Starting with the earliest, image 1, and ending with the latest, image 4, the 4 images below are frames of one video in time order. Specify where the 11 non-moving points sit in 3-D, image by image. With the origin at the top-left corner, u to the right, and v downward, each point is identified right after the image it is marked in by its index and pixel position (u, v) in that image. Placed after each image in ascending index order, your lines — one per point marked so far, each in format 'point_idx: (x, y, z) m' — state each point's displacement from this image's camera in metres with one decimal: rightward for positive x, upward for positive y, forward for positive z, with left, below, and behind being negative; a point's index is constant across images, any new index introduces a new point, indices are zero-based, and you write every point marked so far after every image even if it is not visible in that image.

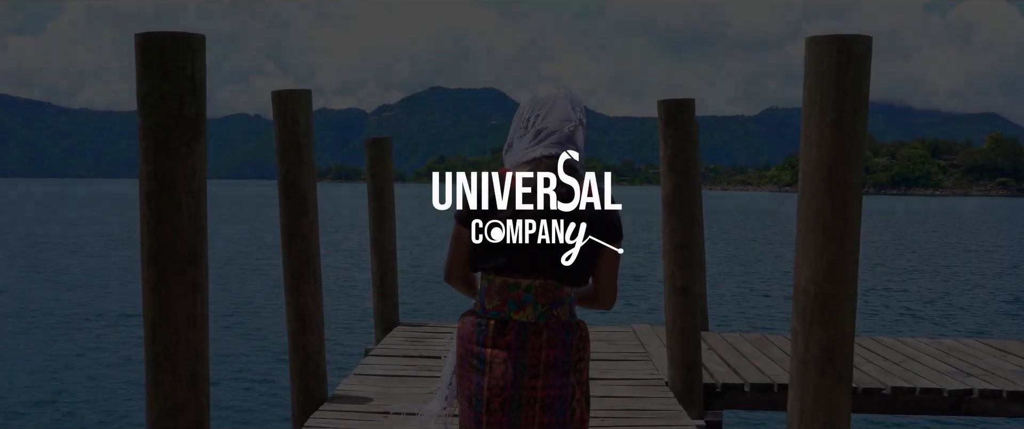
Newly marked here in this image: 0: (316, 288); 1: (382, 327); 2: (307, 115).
0: (-1.1, -0.4, +4.5) m
1: (-1.1, -0.9, +6.7) m
2: (-1.1, +0.6, +4.3) m
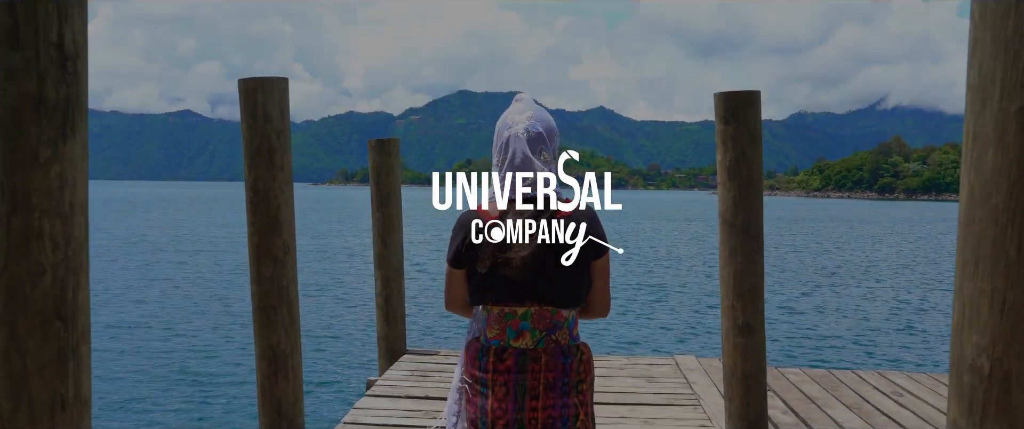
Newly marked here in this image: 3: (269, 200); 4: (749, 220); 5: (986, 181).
0: (-1.0, -0.5, +3.6) m
1: (-0.9, -1.0, +5.9) m
2: (-1.0, +0.5, +3.5) m
3: (-1.1, 0.0, +3.5) m
4: (+1.1, 0.0, +3.8) m
5: (+1.1, +0.1, +1.9) m
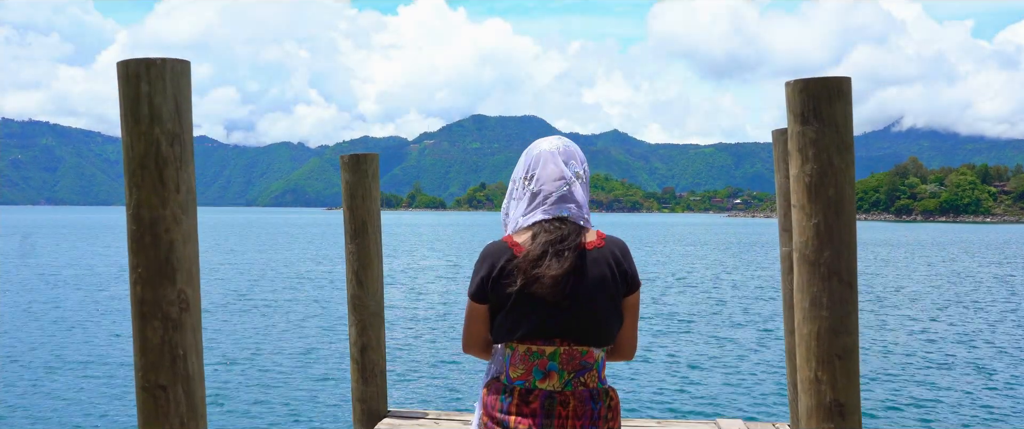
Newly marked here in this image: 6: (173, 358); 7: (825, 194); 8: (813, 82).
0: (-1.0, -0.6, +2.6) m
1: (-0.9, -1.2, +4.8) m
2: (-1.0, +0.4, +2.5) m
3: (-1.1, -0.1, +2.4) m
4: (+1.1, -0.2, +2.7) m
5: (+1.1, 0.0, +0.8) m
6: (-1.1, -0.5, +2.6) m
7: (+1.1, +0.1, +2.7) m
8: (+1.0, +0.4, +2.7) m
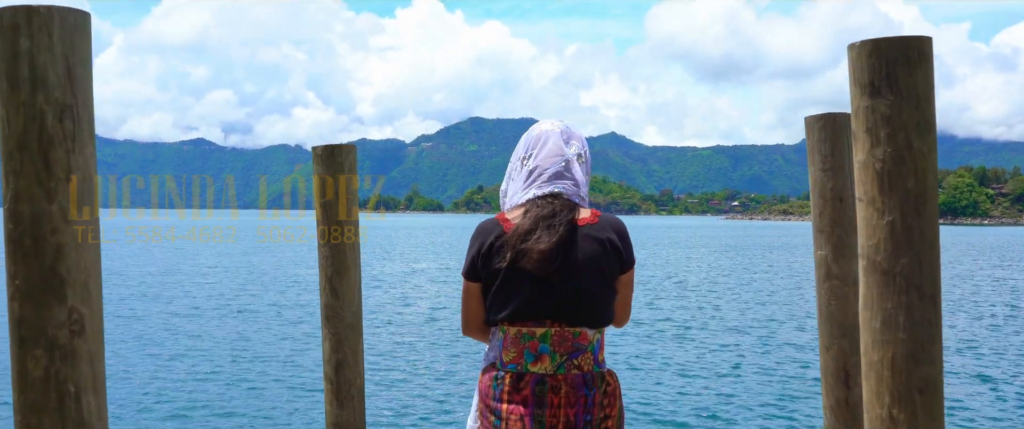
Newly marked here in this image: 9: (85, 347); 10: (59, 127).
0: (-1.0, -0.6, +2.0) m
1: (-0.9, -1.2, +4.2) m
2: (-1.0, +0.4, +1.9) m
3: (-1.1, -0.1, +1.9) m
4: (+1.1, -0.1, +2.2) m
5: (+1.1, 0.0, +0.2) m
6: (-1.1, -0.4, +2.0) m
7: (+1.0, +0.1, +2.2) m
8: (+1.0, +0.5, +2.2) m
9: (-1.0, -0.3, +1.9) m
10: (-1.1, +0.2, +1.9) m
